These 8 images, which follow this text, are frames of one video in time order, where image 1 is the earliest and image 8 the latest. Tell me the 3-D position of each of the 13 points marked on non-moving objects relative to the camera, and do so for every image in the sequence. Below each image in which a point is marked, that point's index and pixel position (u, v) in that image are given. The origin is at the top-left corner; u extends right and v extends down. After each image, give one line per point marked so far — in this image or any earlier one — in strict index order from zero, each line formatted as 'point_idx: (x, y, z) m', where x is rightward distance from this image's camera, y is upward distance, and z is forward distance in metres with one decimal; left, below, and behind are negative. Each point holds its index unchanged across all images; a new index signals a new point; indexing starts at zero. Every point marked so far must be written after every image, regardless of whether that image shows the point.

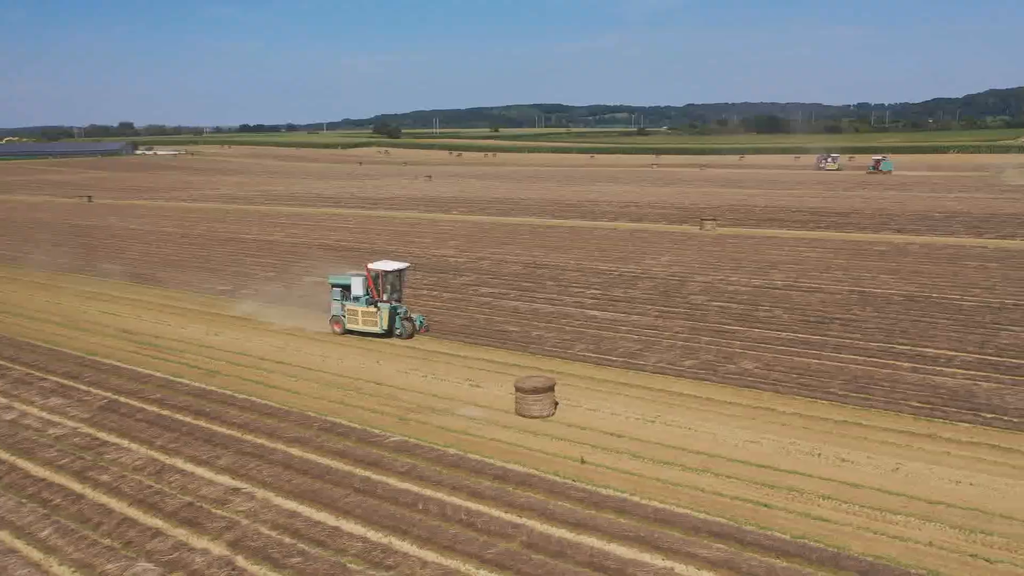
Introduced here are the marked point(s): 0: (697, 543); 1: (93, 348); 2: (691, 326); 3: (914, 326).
0: (+1.8, -2.6, +8.5) m
1: (-8.7, -1.2, +16.9) m
2: (+3.7, -0.8, +17.3) m
3: (+8.3, -0.8, +17.0) m
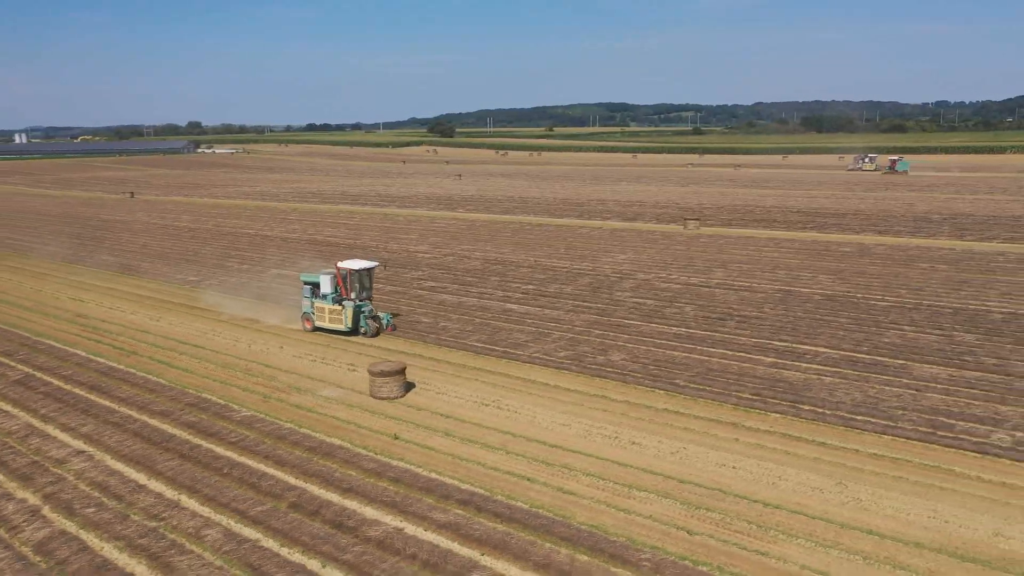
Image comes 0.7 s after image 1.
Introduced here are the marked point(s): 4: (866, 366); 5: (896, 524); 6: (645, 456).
0: (-0.9, -2.5, +9.3) m
1: (-10.7, -1.0, +18.6) m
2: (+1.7, -0.7, +18.0) m
3: (+6.3, -0.8, +17.3) m
4: (+6.1, -1.4, +14.1) m
5: (+4.0, -2.5, +8.7) m
6: (+1.7, -2.2, +10.7) m
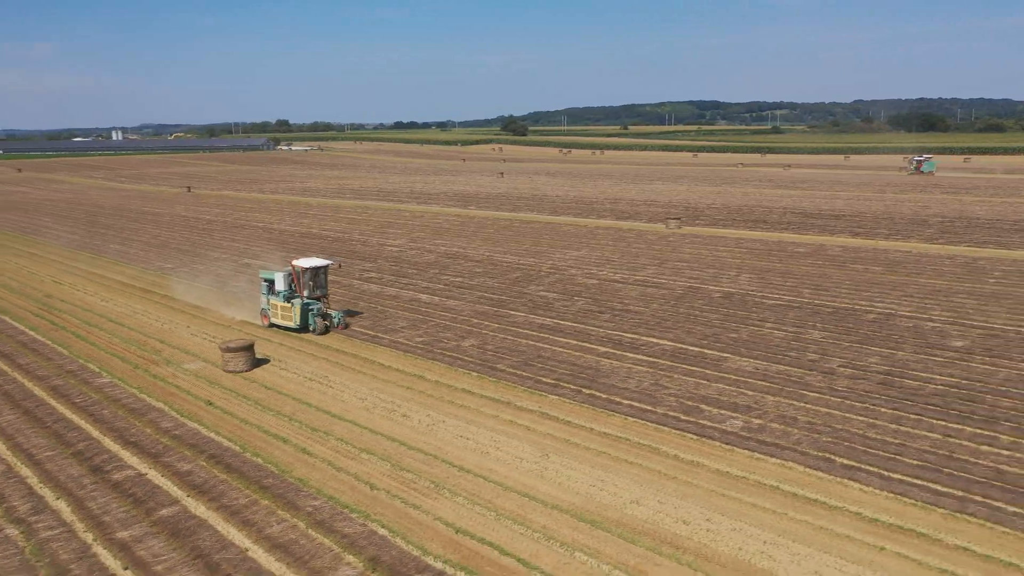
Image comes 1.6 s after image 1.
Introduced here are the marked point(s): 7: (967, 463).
0: (-4.3, -2.3, +10.9) m
1: (-13.1, -0.5, +21.1) m
2: (-0.8, -0.6, +19.2) m
3: (+3.7, -0.7, +18.0) m
4: (+3.2, -1.3, +14.9) m
5: (+0.5, -2.4, +9.7) m
6: (-1.6, -2.0, +11.9) m
7: (+5.6, -2.2, +10.1) m
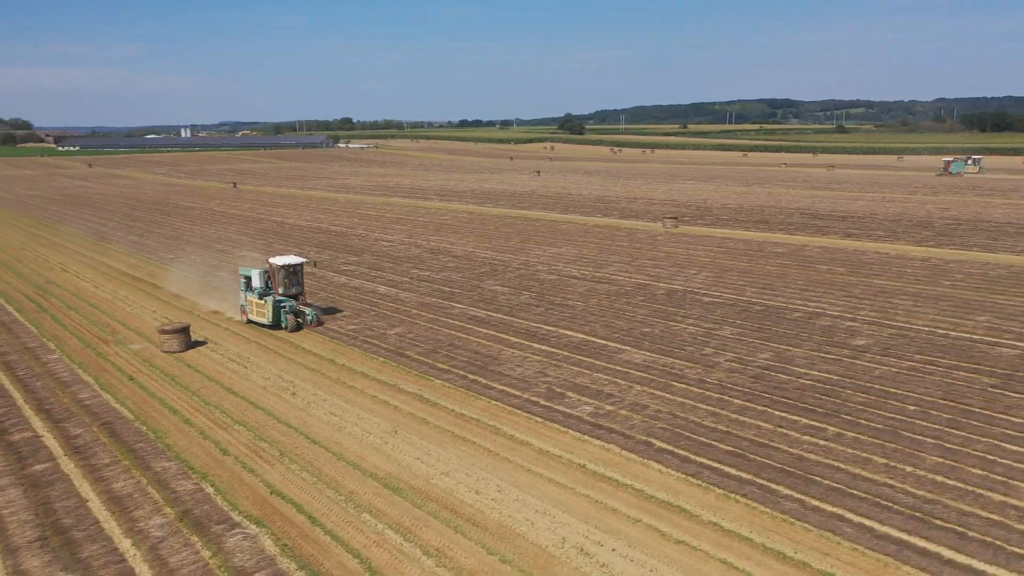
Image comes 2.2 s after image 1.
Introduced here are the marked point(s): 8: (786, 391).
0: (-6.4, -2.0, +12.2) m
1: (-14.3, -0.1, +23.1) m
2: (-2.1, -0.4, +20.2) m
3: (+2.2, -0.6, +18.7) m
4: (+1.4, -1.2, +15.6) m
5: (-1.7, -2.2, +10.6) m
6: (-3.6, -1.8, +13.0) m
7: (+3.4, -2.1, +10.6) m
8: (+4.3, -1.6, +13.0) m
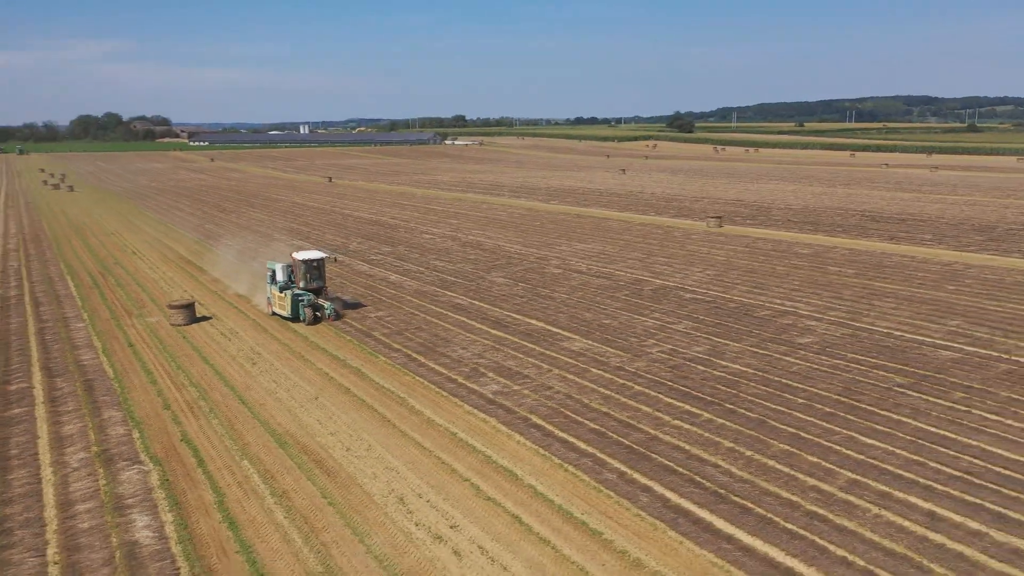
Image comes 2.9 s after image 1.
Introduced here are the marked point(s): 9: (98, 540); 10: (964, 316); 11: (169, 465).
0: (-7.8, -1.6, +14.3) m
1: (-14.0, +0.6, +26.2) m
2: (-2.4, -0.1, +21.7) m
3: (+1.7, -0.4, +19.6) m
4: (+0.4, -1.0, +16.6) m
5: (-3.4, -2.0, +12.2) m
6: (-4.9, -1.5, +14.8) m
7: (+1.7, -2.0, +11.5) m
8: (+3.0, -1.6, +13.6) m
9: (-4.4, -2.7, +8.7) m
10: (+9.9, -0.6, +17.9) m
11: (-4.5, -2.3, +10.7) m
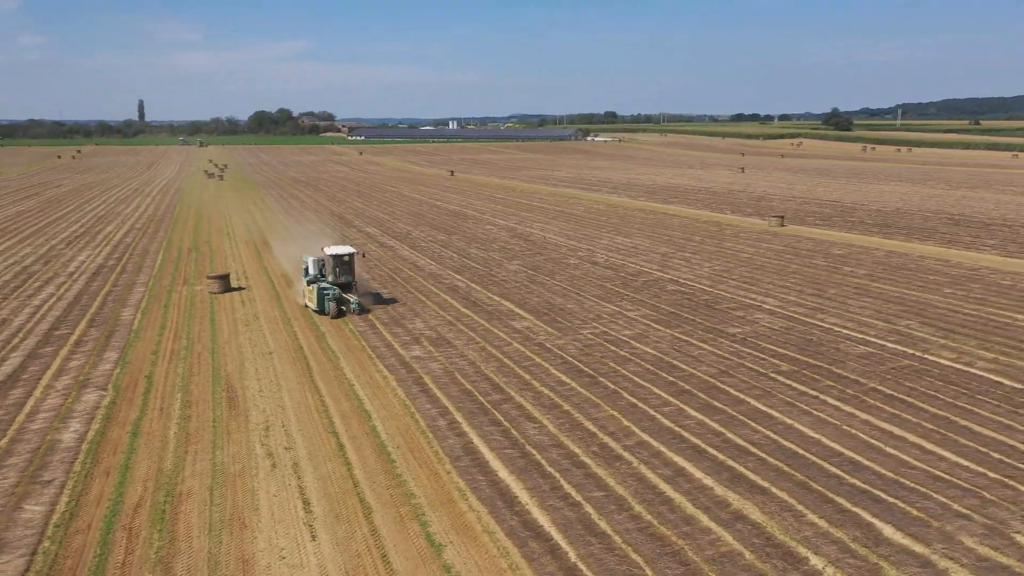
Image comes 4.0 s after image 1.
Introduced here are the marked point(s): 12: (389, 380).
0: (-9.0, -0.9, +17.8) m
1: (-12.7, +1.6, +30.6) m
2: (-2.2, +0.4, +24.0) m
3: (+1.4, -0.1, +21.2) m
4: (-0.5, -0.7, +18.5) m
5: (-5.1, -1.4, +14.8) m
6: (-6.1, -0.9, +17.7) m
7: (-0.2, -1.7, +13.2) m
8: (+1.4, -1.3, +15.1) m
9: (-6.8, -2.1, +11.6) m
10: (+9.1, -0.6, +18.0) m
11: (-6.5, -1.7, +13.6) m
12: (-2.1, -1.6, +13.9) m
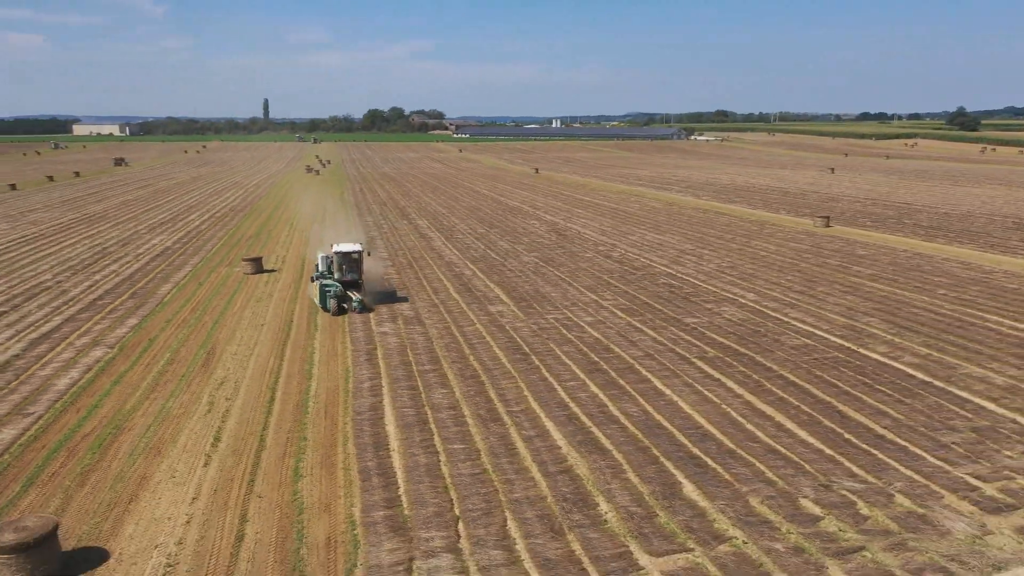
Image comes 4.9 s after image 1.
0: (-9.4, -0.3, +20.5) m
1: (-11.4, +2.2, +33.7) m
2: (-1.9, +0.8, +25.7) m
3: (+1.3, +0.2, +22.4) m
4: (-0.9, -0.3, +20.0) m
5: (-6.0, -1.0, +17.0) m
6: (-6.6, -0.4, +20.0) m
7: (-1.4, -1.4, +14.7) m
8: (+0.5, -1.0, +16.4) m
9: (-8.1, -1.6, +14.1) m
10: (+8.5, -0.6, +18.2) m
11: (-7.6, -1.2, +16.0) m
12: (-3.2, -1.2, +15.7) m
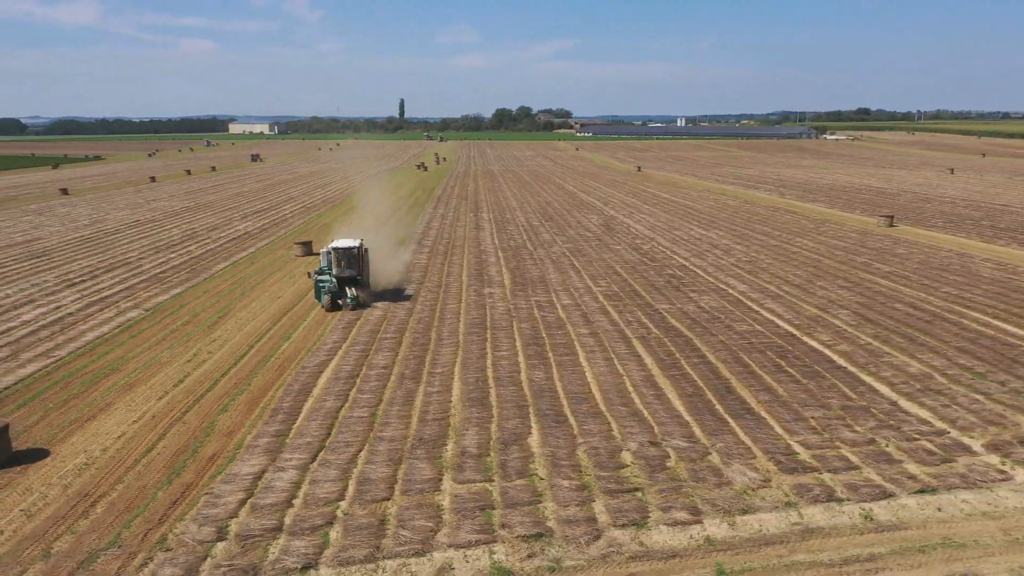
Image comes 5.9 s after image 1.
0: (-9.3, +0.4, +23.5) m
1: (-9.0, +3.0, +36.8) m
2: (-1.0, +1.2, +27.4) m
3: (+1.6, +0.5, +23.7) m
4: (-0.9, +0.1, +21.6) m
5: (-6.5, -0.4, +19.5) m
6: (-6.5, +0.2, +22.5) m
7: (-2.3, -0.9, +16.5) m
8: (-0.1, -0.6, +17.9) m
9: (-9.1, -0.9, +17.0) m
10: (+8.1, -0.5, +18.4) m
11: (-8.2, -0.6, +18.7) m
12: (-3.9, -0.7, +17.8) m
